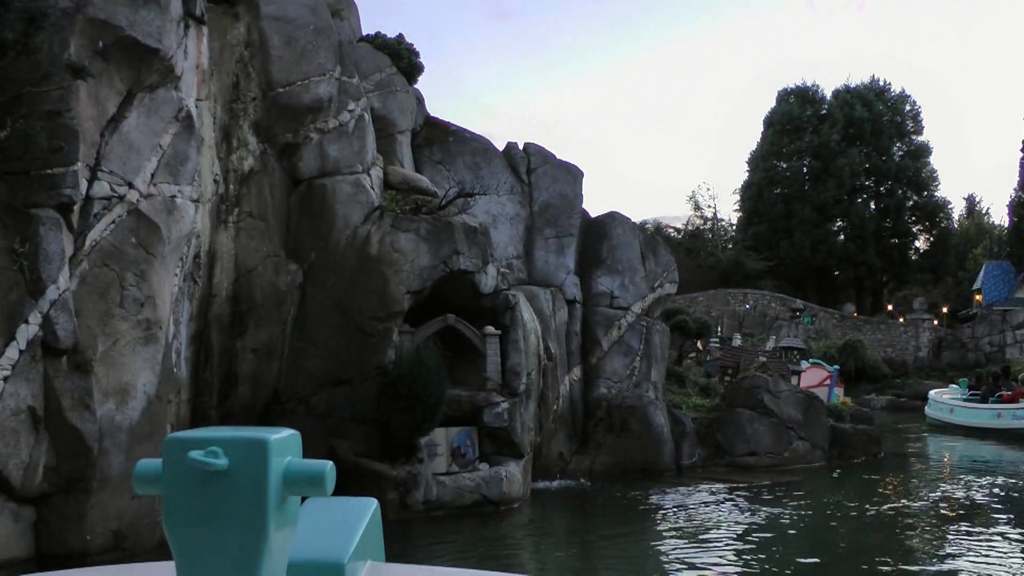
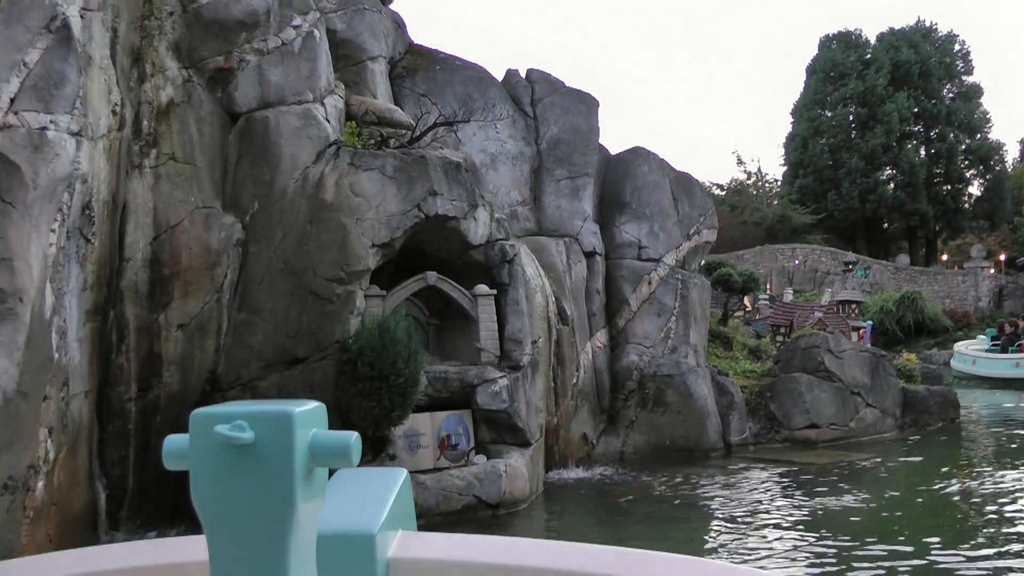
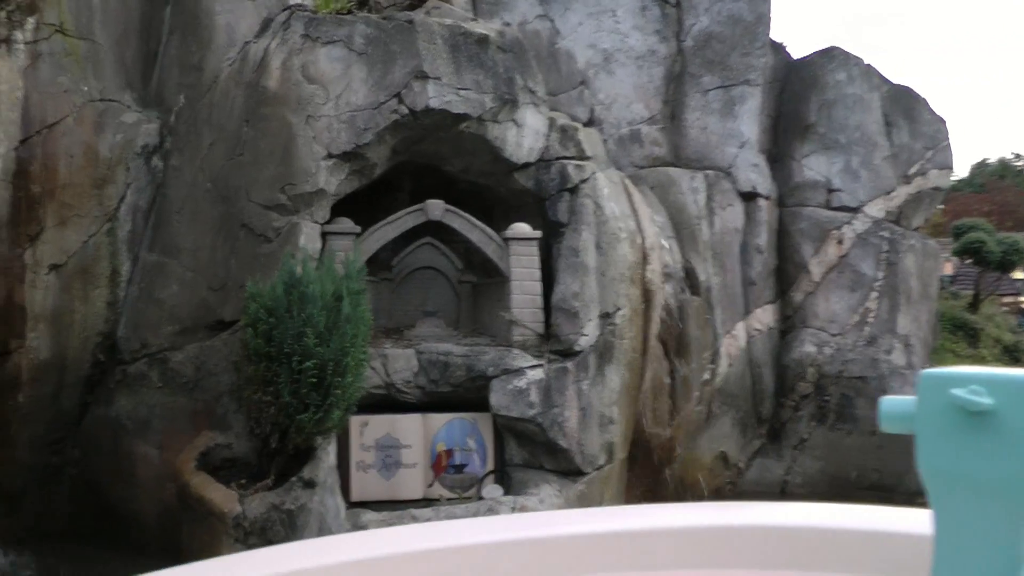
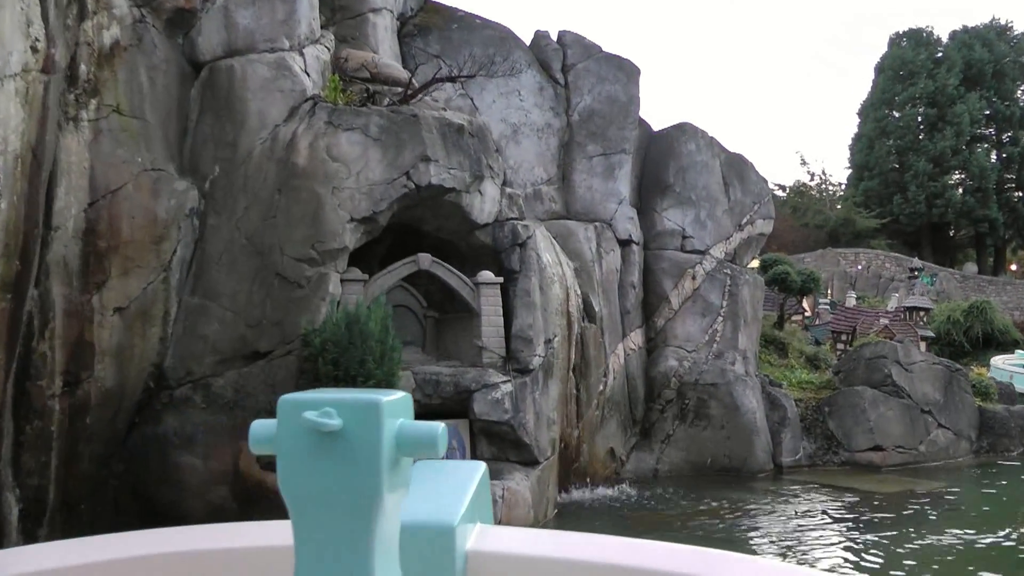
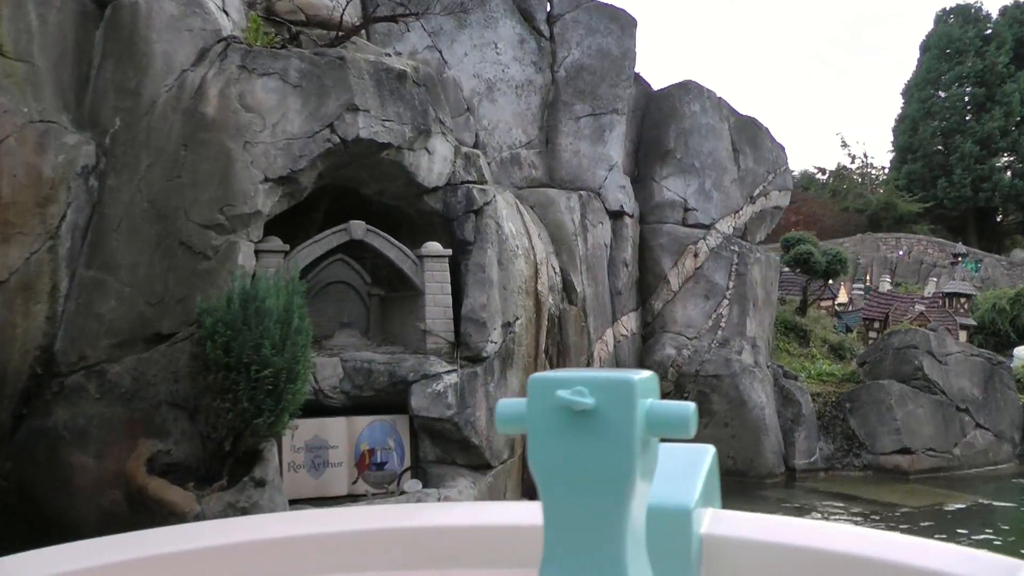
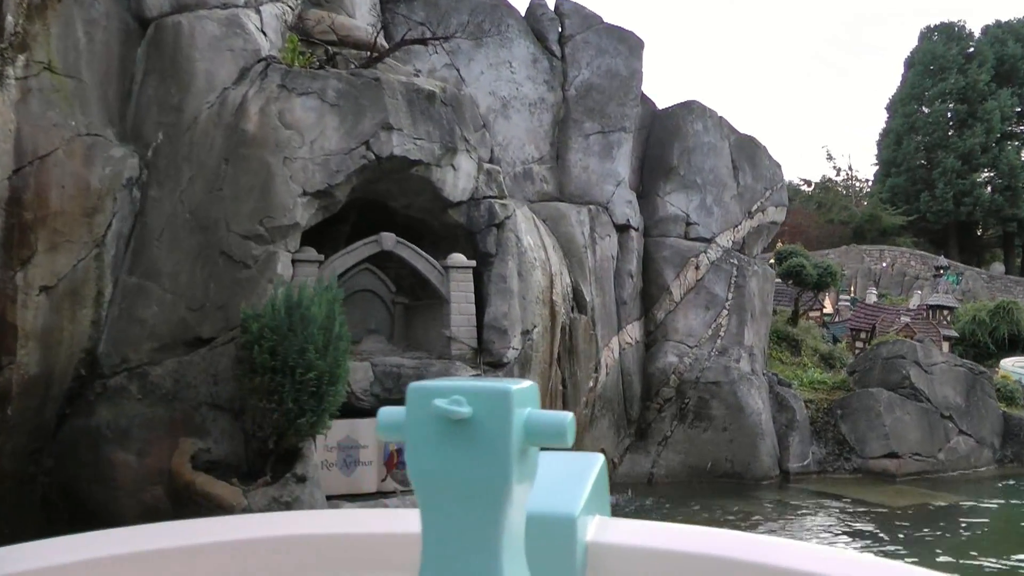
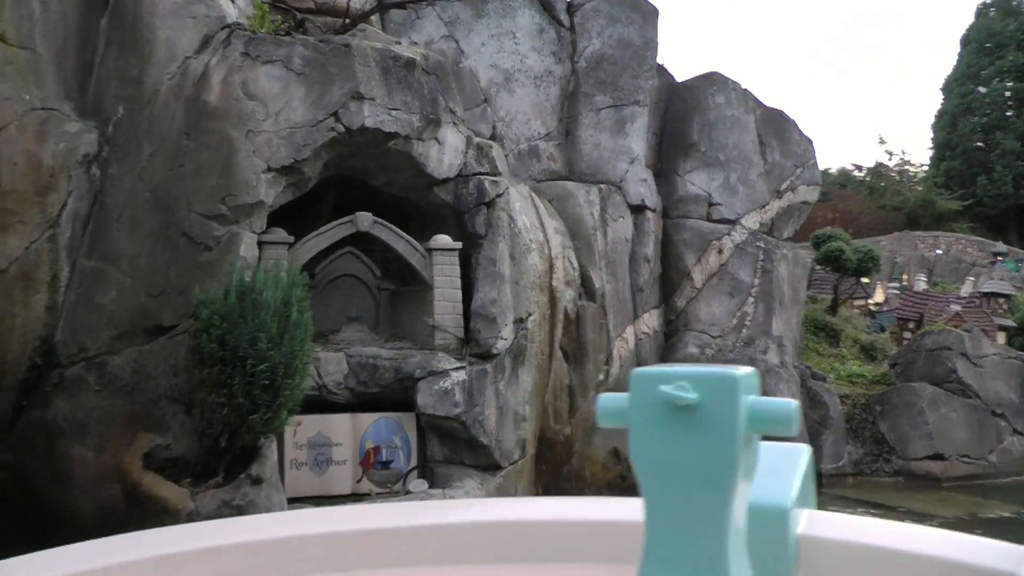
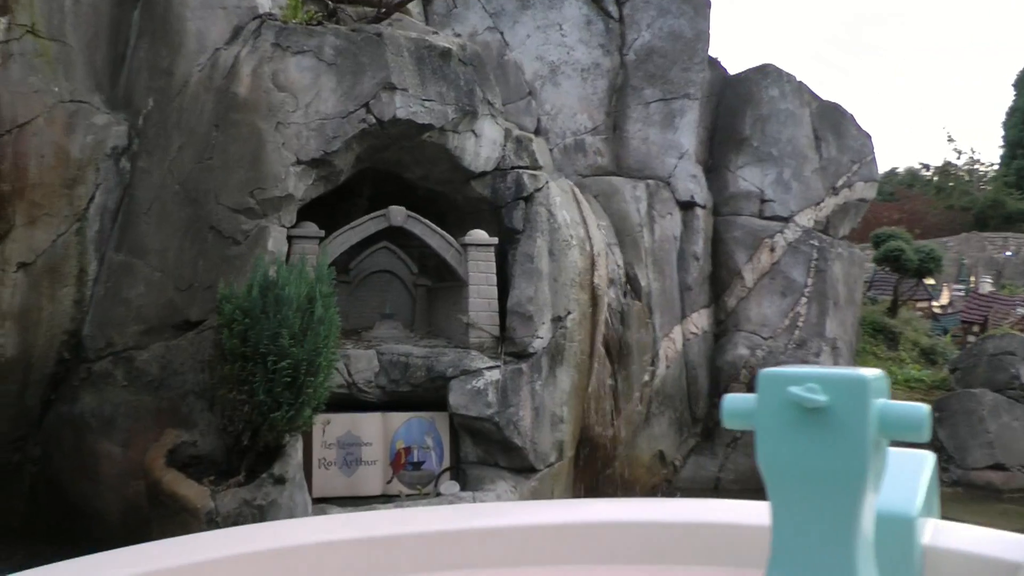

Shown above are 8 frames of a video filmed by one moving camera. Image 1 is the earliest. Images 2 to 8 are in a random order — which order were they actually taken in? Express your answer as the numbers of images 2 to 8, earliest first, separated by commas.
2, 4, 6, 5, 7, 8, 3
